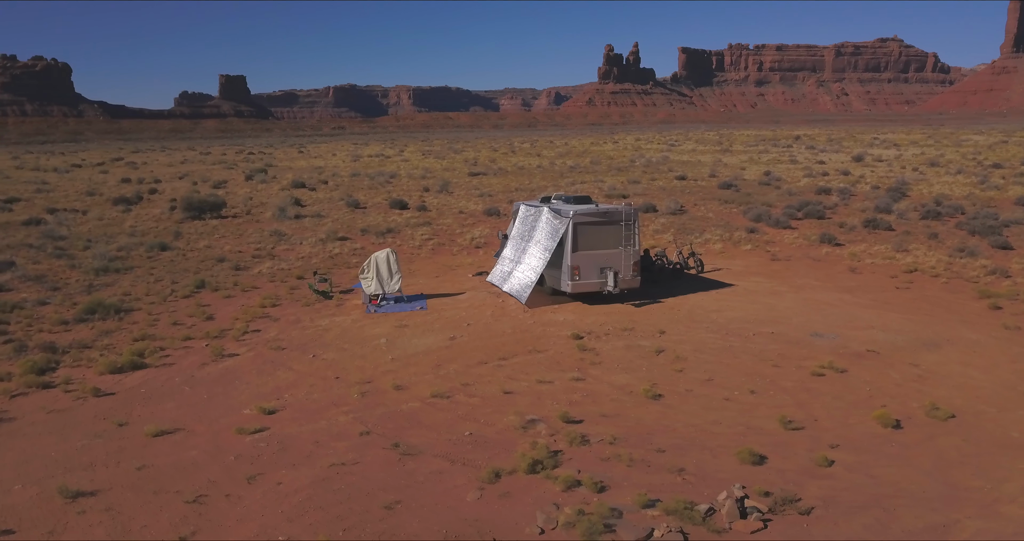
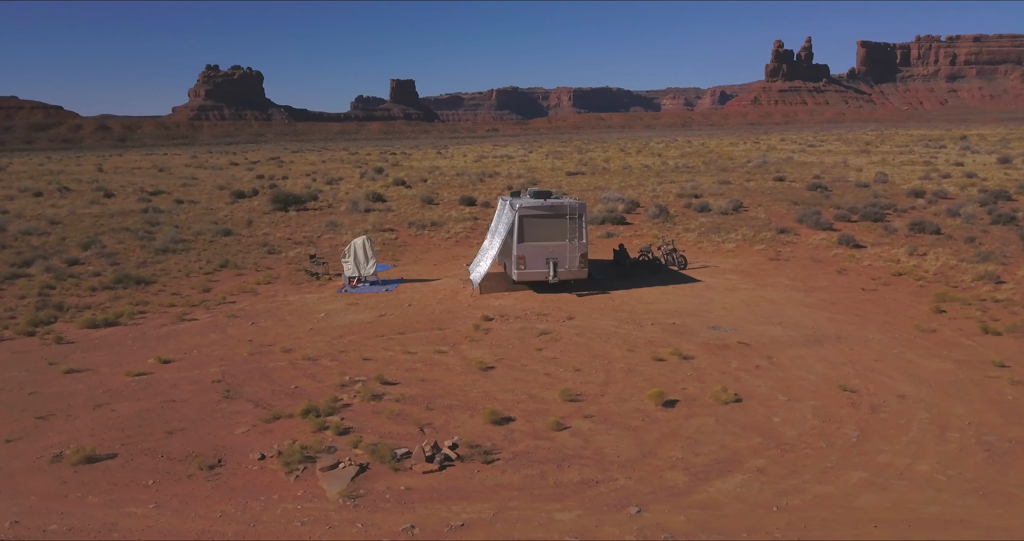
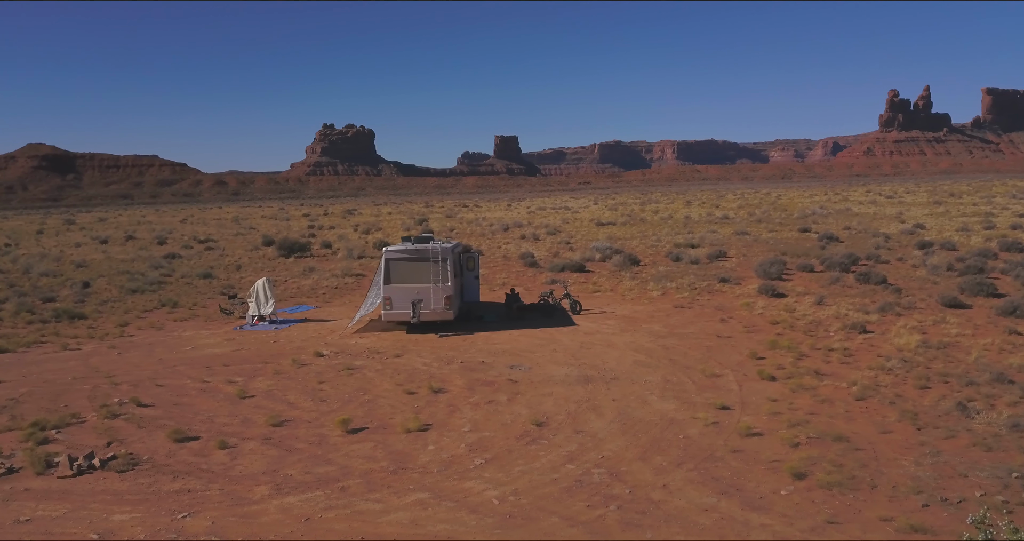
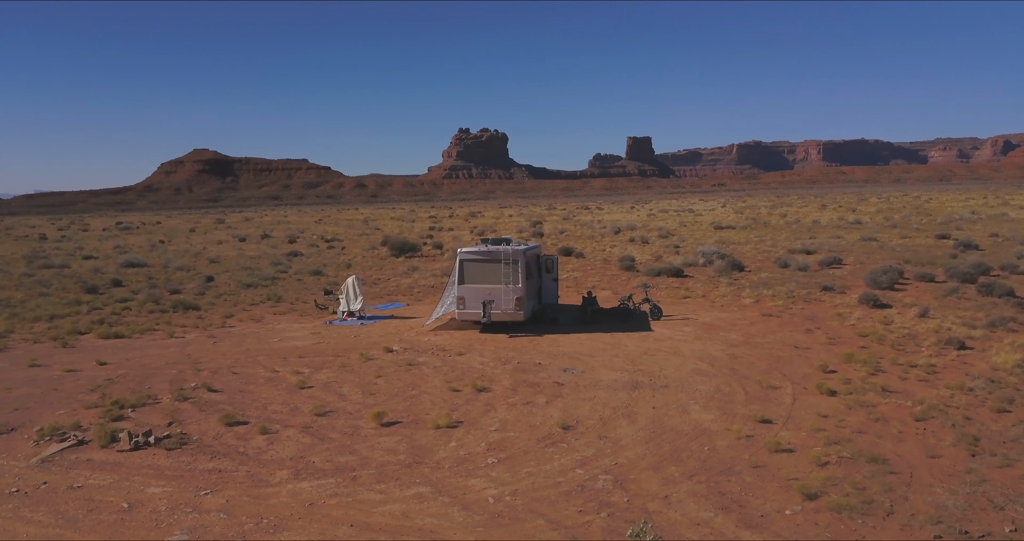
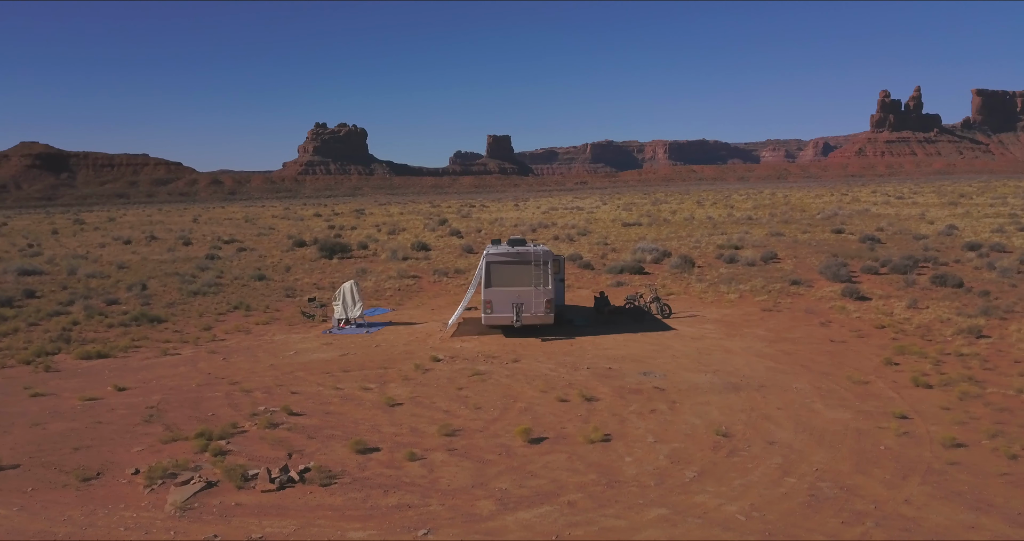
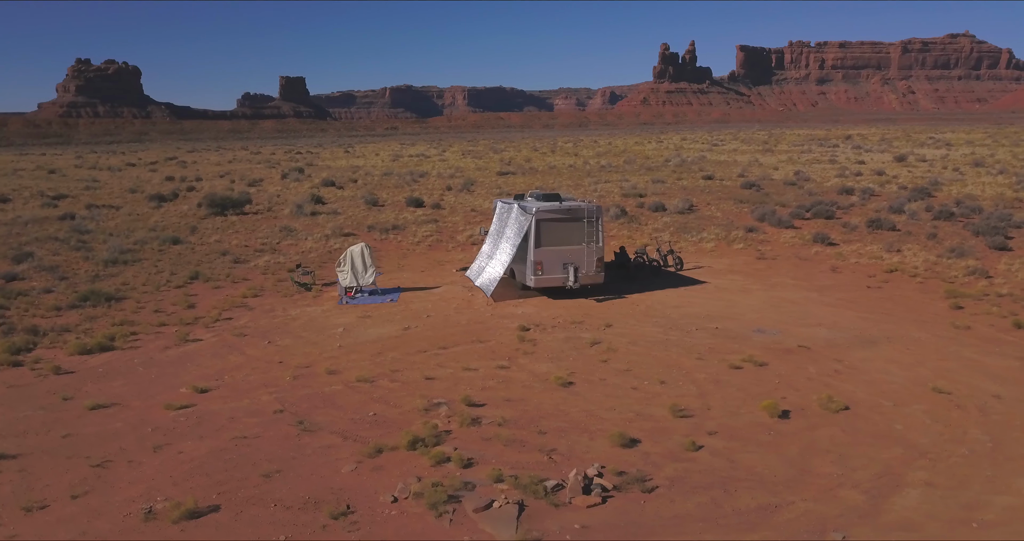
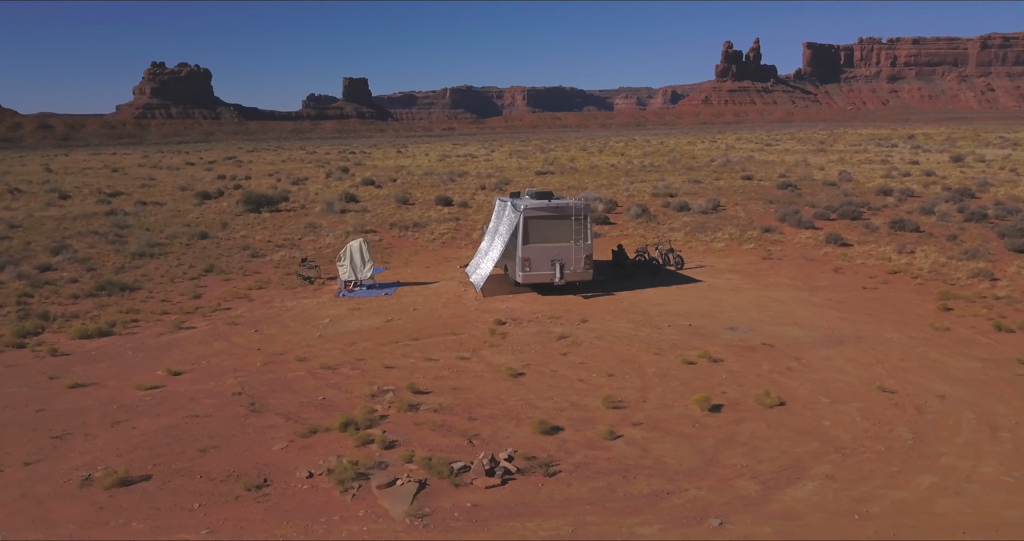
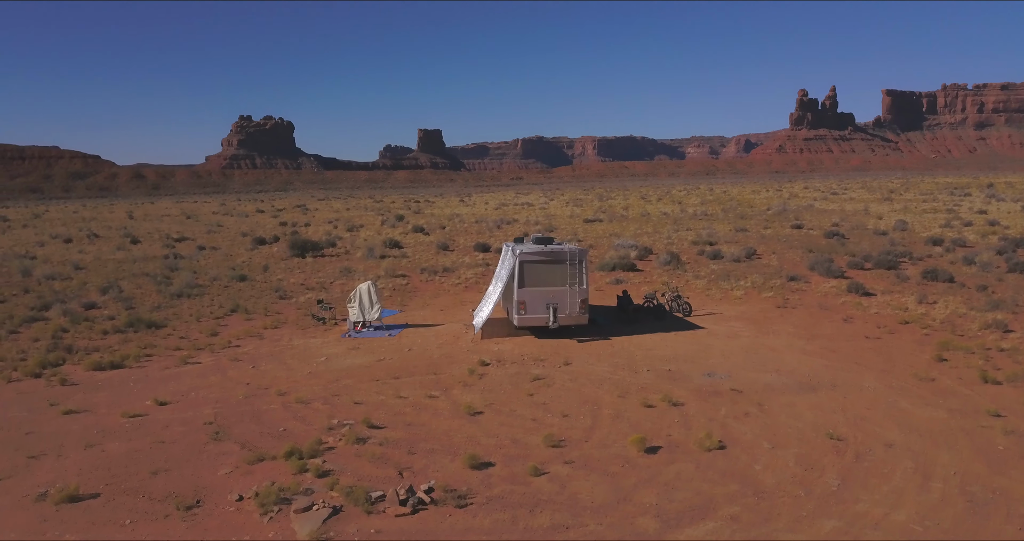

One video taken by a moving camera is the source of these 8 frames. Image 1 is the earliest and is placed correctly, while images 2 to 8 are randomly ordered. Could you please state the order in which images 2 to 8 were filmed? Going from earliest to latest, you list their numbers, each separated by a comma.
6, 7, 2, 8, 5, 3, 4
